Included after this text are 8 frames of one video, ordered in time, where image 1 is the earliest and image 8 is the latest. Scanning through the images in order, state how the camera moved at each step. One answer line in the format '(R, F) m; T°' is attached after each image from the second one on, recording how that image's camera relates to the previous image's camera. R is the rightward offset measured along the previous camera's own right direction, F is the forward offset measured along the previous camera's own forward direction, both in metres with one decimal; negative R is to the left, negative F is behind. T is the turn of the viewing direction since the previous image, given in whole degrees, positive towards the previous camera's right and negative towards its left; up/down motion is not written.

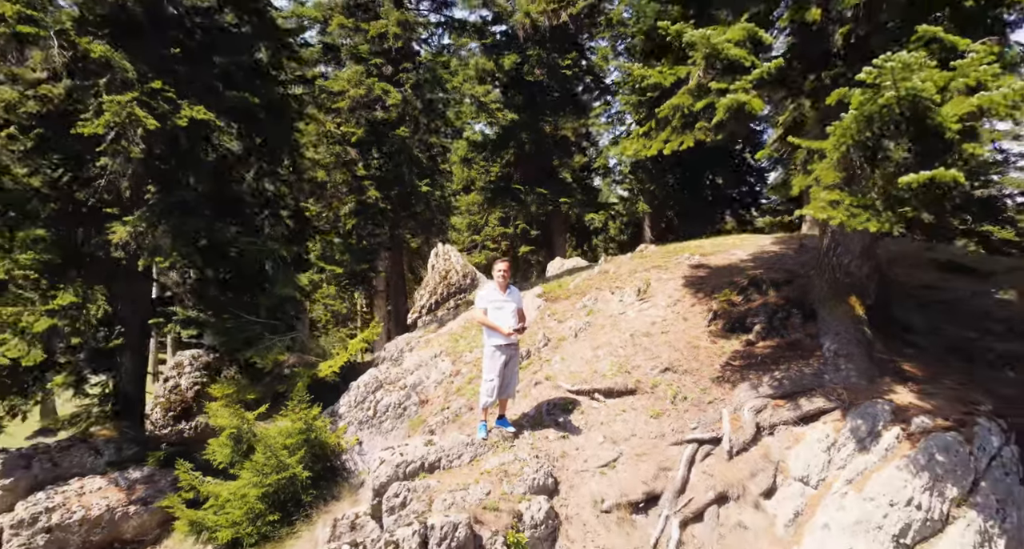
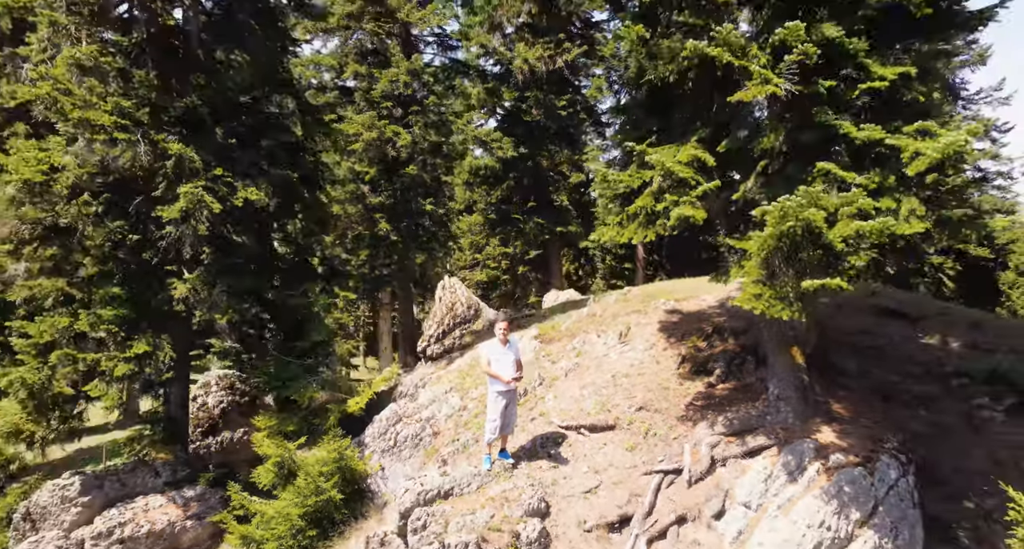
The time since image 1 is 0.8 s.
(0.0, -1.6) m; 0°
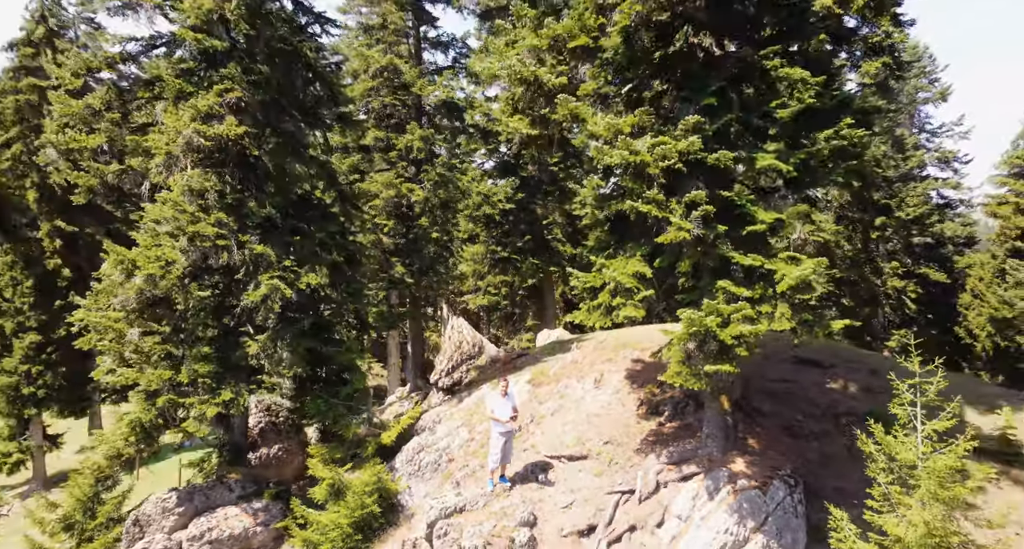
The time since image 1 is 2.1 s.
(+0.1, -3.1) m; 0°
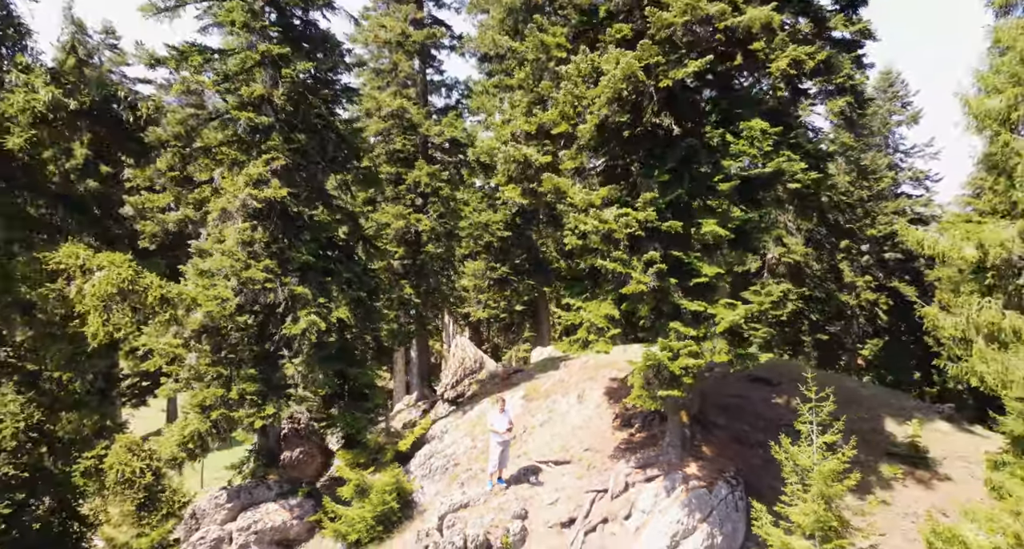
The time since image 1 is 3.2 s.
(+0.1, -2.6) m; 0°
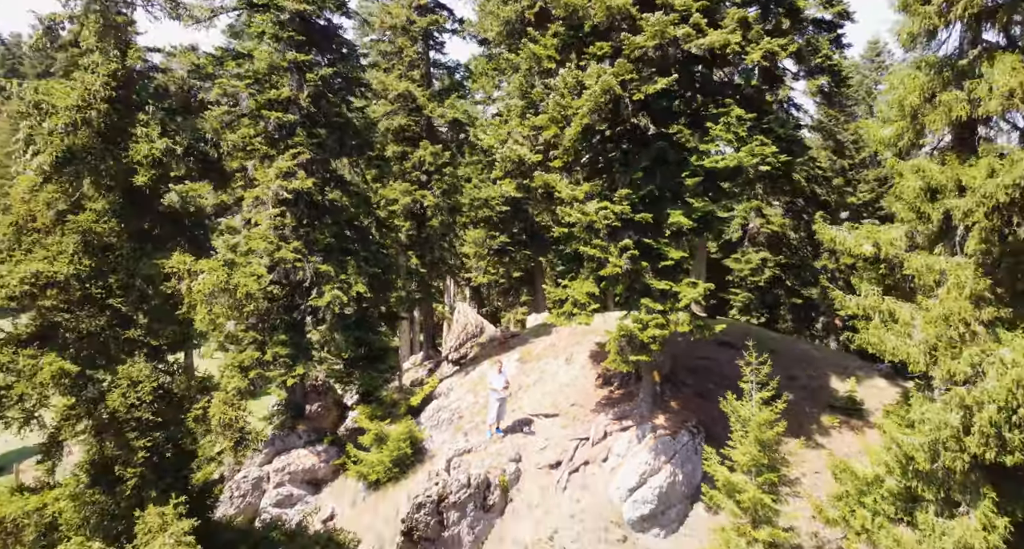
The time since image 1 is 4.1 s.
(+0.1, -2.3) m; 0°
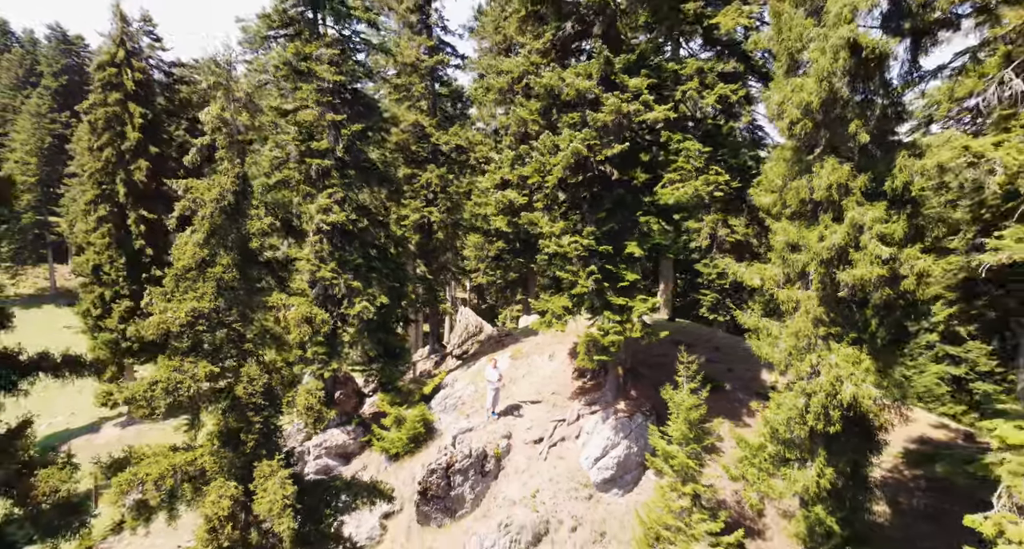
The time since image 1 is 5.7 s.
(+0.3, -4.3) m; 0°
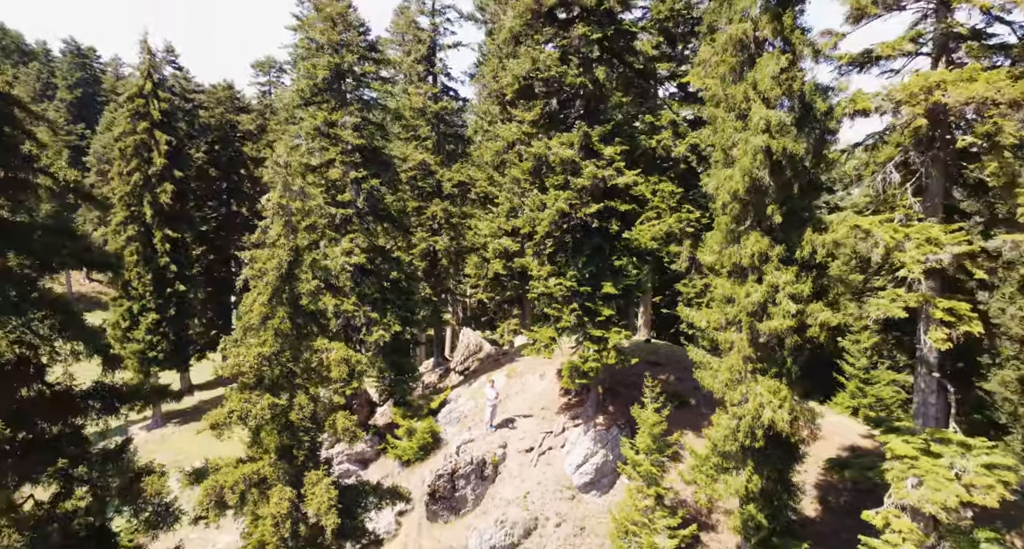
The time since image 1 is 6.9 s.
(+0.2, -3.6) m; 0°
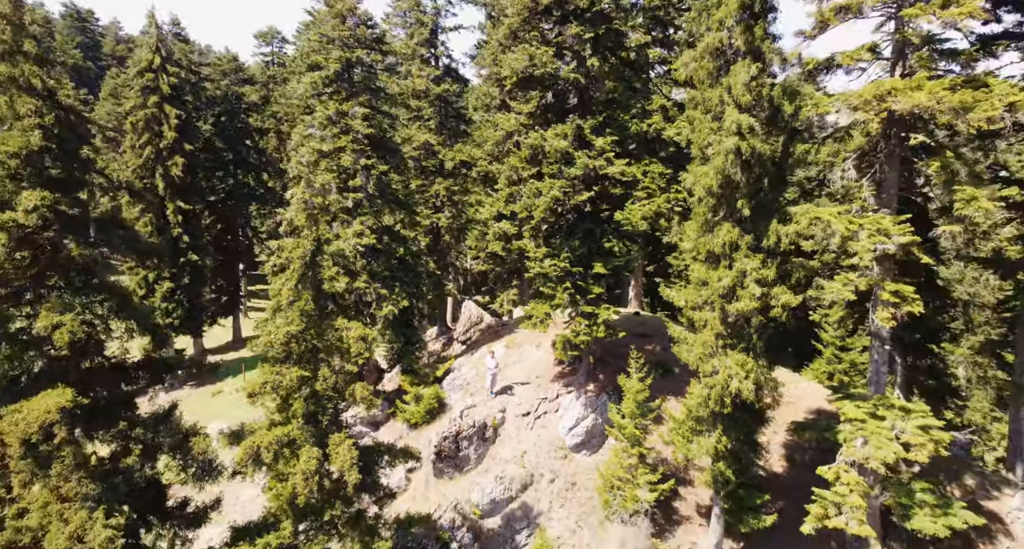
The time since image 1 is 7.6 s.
(+0.1, -2.1) m; 0°
